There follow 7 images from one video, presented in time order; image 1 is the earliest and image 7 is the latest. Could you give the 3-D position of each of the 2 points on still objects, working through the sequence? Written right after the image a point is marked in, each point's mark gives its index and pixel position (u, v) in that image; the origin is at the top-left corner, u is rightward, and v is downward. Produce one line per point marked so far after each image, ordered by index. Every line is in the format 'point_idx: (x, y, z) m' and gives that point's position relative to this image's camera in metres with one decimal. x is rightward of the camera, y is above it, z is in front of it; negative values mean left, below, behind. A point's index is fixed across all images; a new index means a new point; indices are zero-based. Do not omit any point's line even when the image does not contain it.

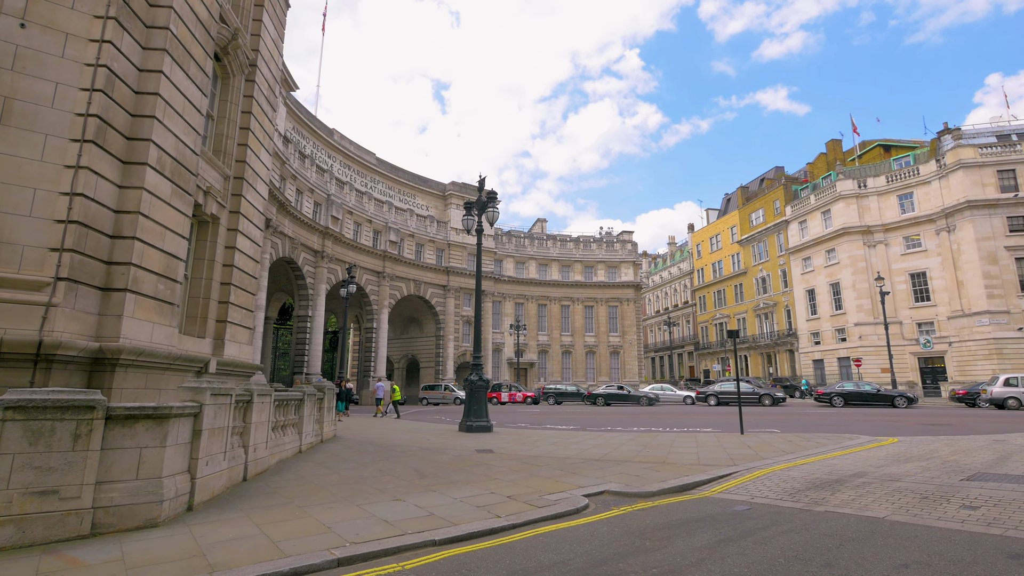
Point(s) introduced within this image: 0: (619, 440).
0: (+2.6, -3.8, +13.2) m
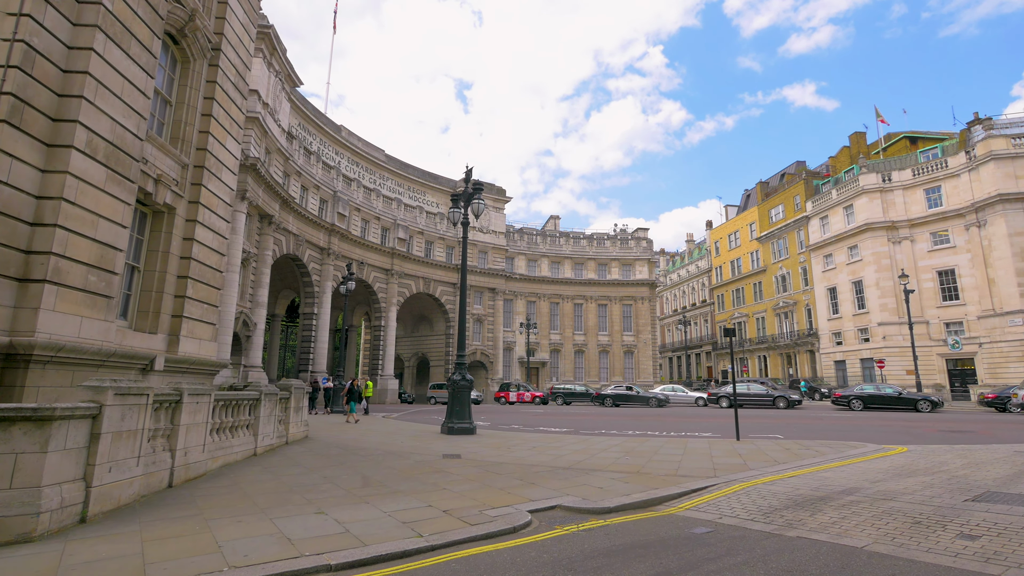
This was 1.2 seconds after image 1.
0: (+2.1, -3.6, +12.4) m
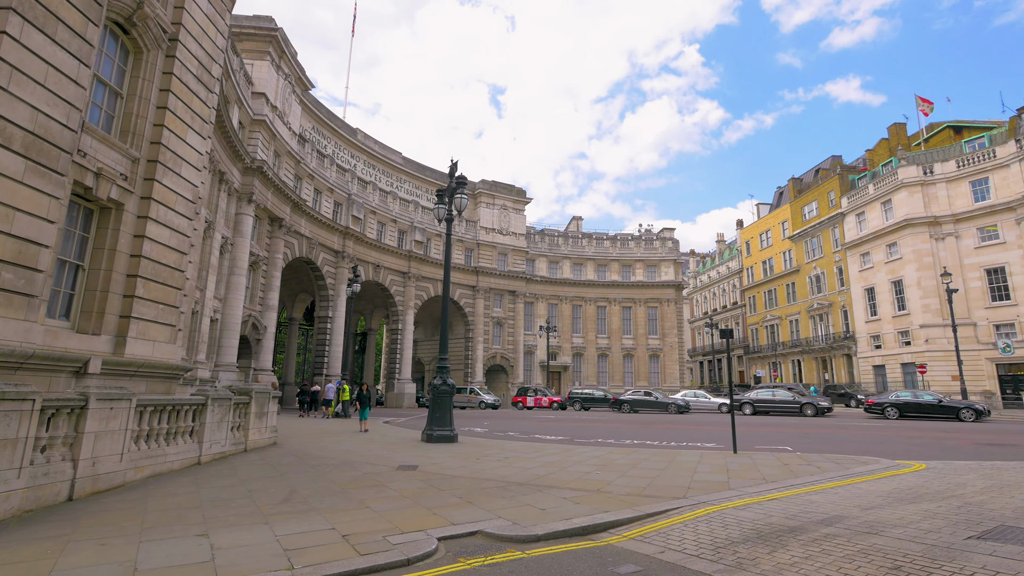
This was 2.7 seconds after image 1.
0: (+1.6, -3.6, +11.4) m
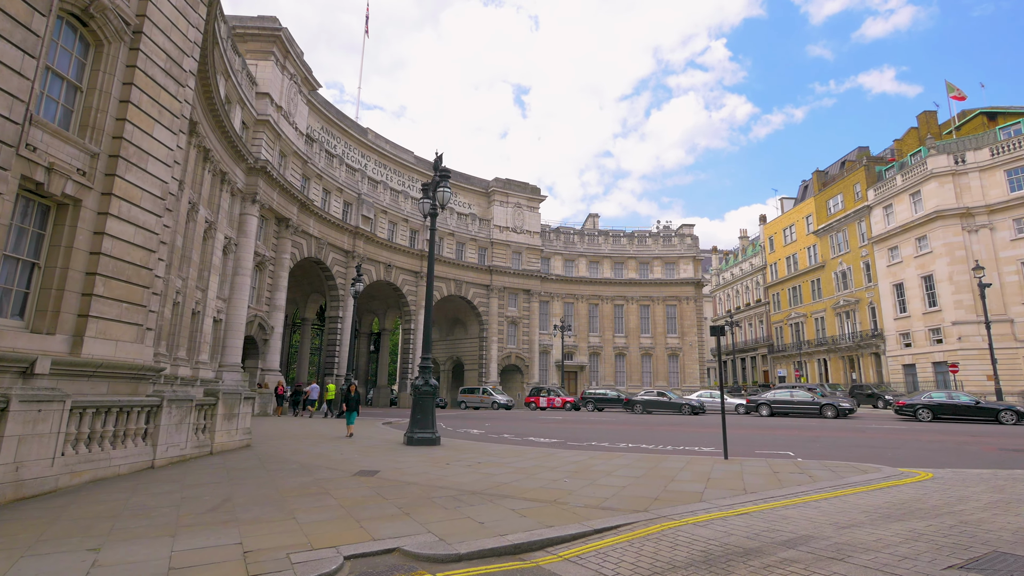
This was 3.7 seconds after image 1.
0: (+1.1, -3.5, +10.7) m
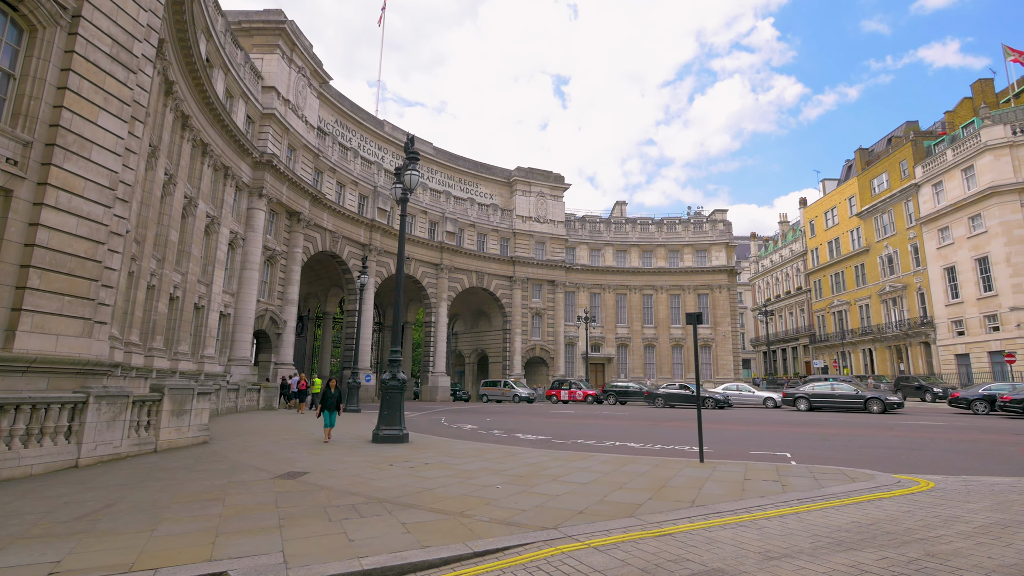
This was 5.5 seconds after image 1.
0: (+0.2, -3.2, +9.8) m
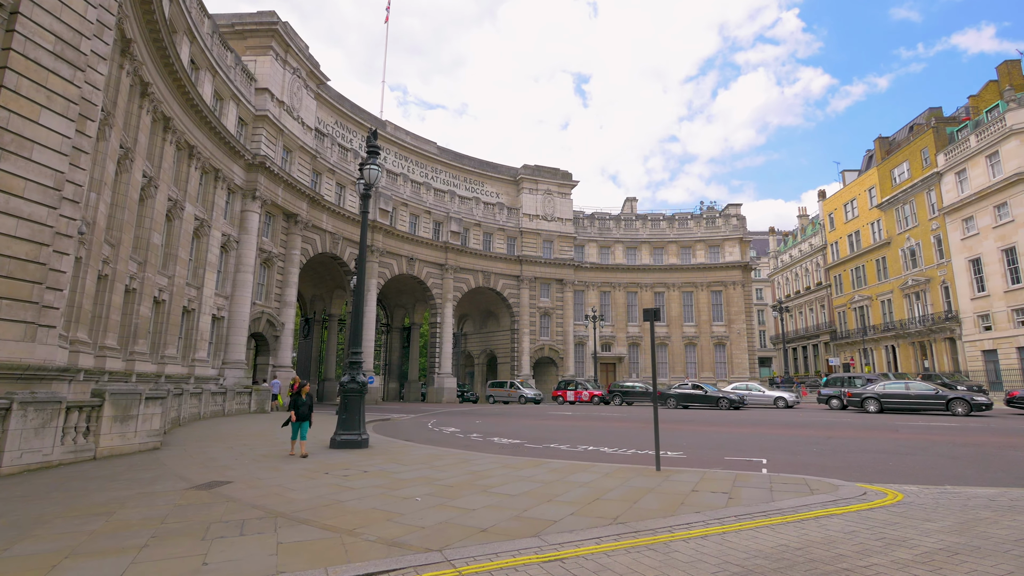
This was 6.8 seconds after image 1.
0: (-0.7, -3.1, +9.2) m
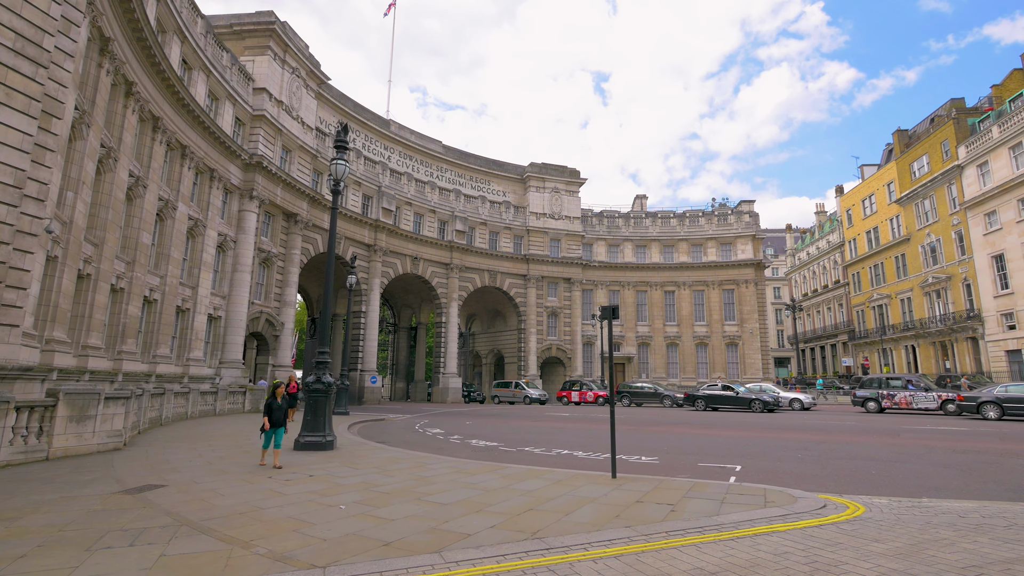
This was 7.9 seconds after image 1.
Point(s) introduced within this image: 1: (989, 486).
0: (-1.5, -3.1, +8.8) m
1: (+7.1, -3.0, +8.0) m
